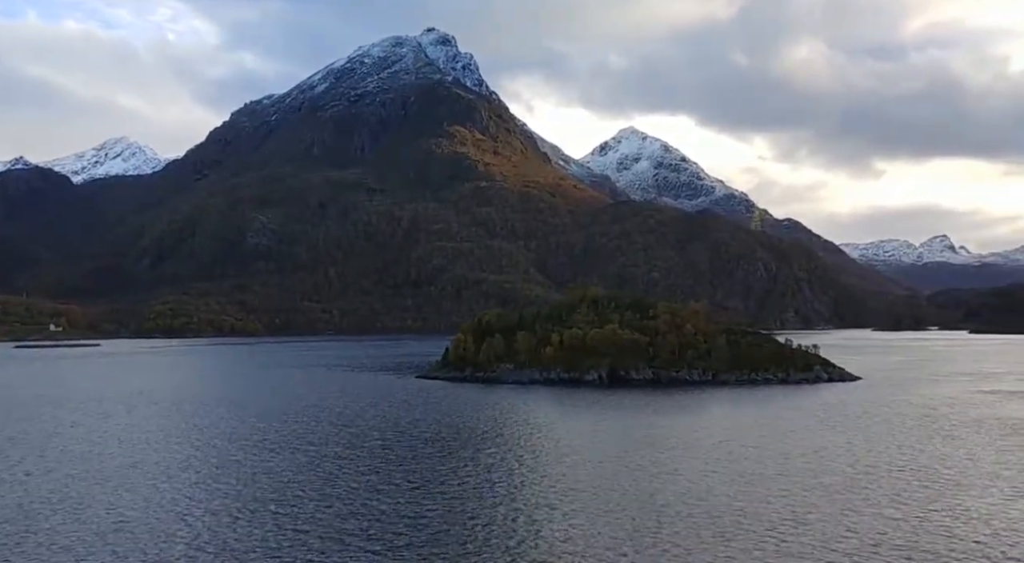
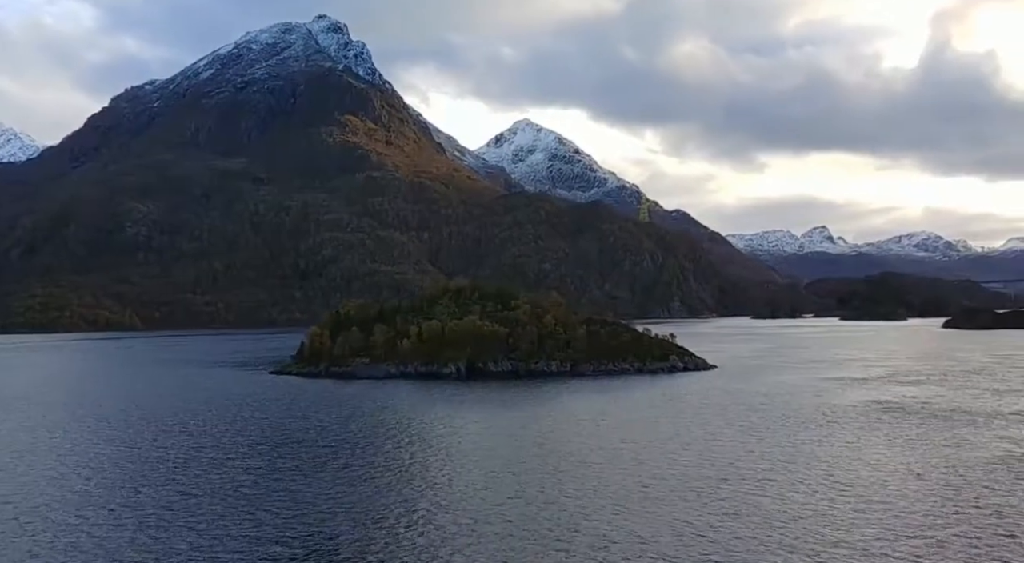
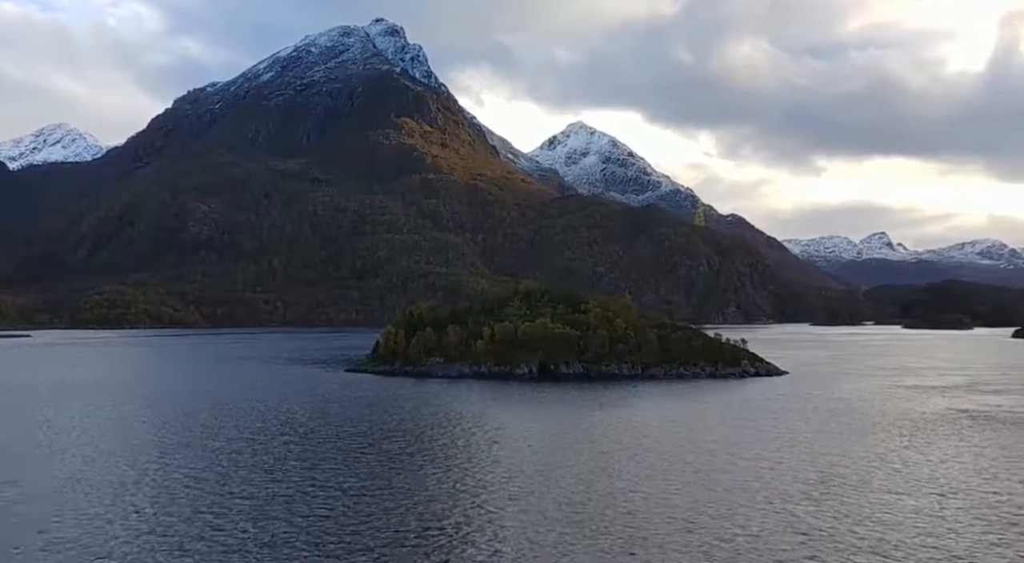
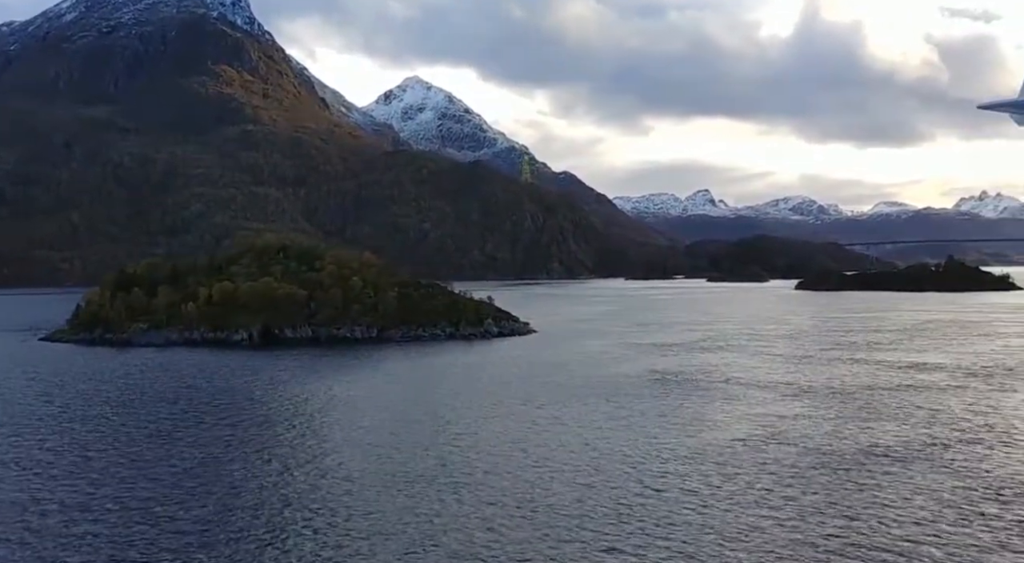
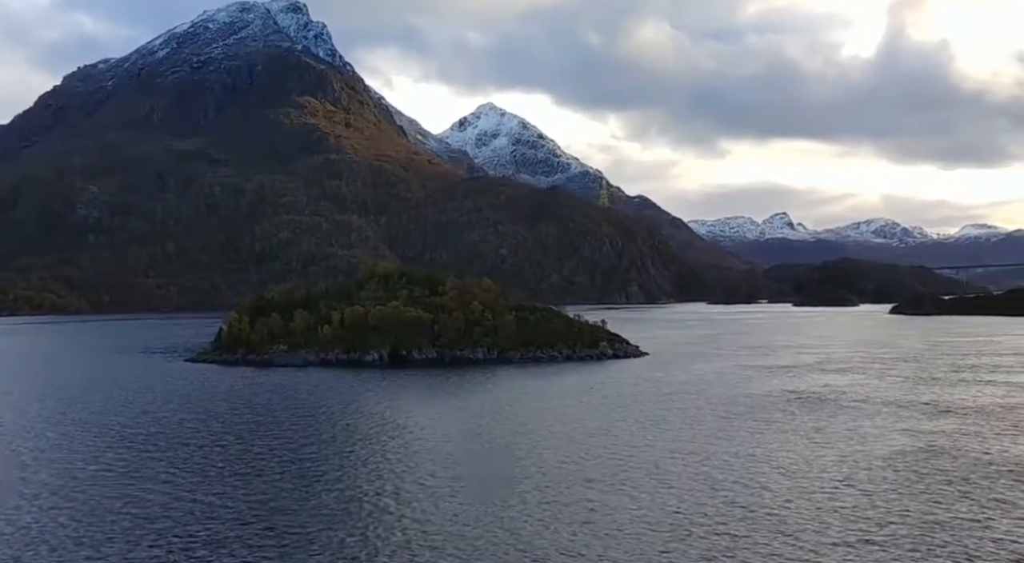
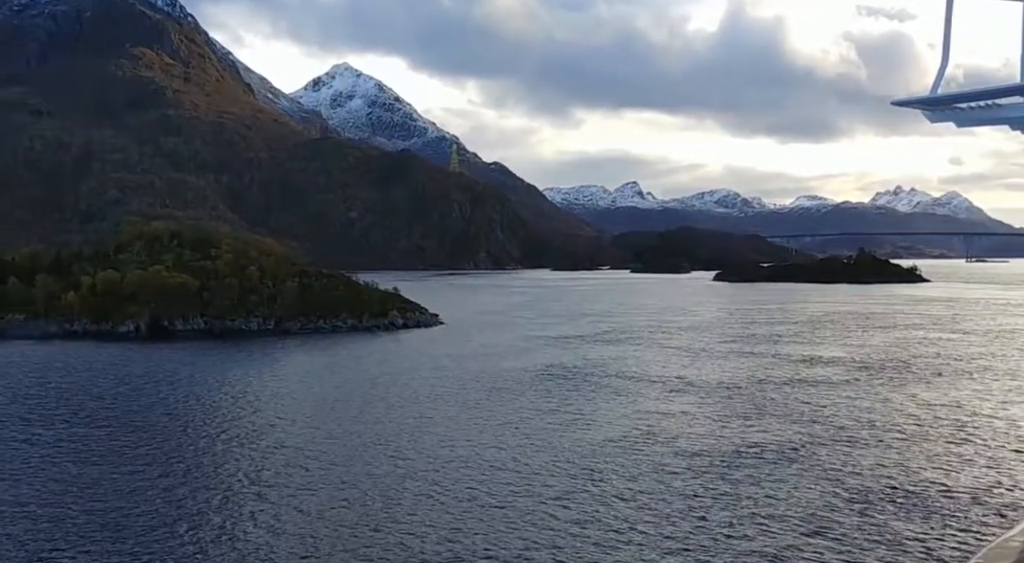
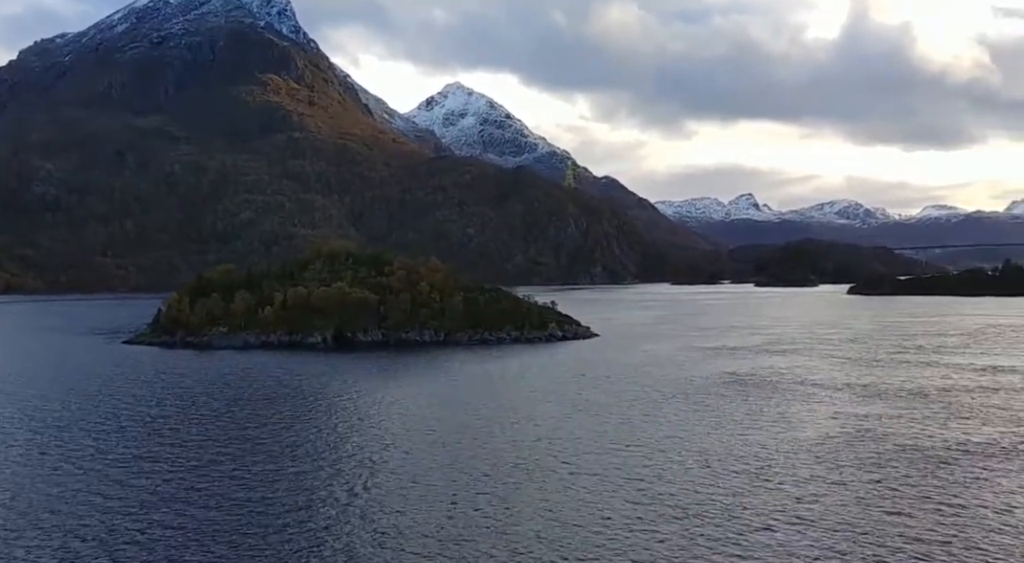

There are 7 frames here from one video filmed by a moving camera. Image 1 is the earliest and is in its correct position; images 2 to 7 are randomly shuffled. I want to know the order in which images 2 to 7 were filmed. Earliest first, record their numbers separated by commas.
3, 2, 5, 7, 4, 6
